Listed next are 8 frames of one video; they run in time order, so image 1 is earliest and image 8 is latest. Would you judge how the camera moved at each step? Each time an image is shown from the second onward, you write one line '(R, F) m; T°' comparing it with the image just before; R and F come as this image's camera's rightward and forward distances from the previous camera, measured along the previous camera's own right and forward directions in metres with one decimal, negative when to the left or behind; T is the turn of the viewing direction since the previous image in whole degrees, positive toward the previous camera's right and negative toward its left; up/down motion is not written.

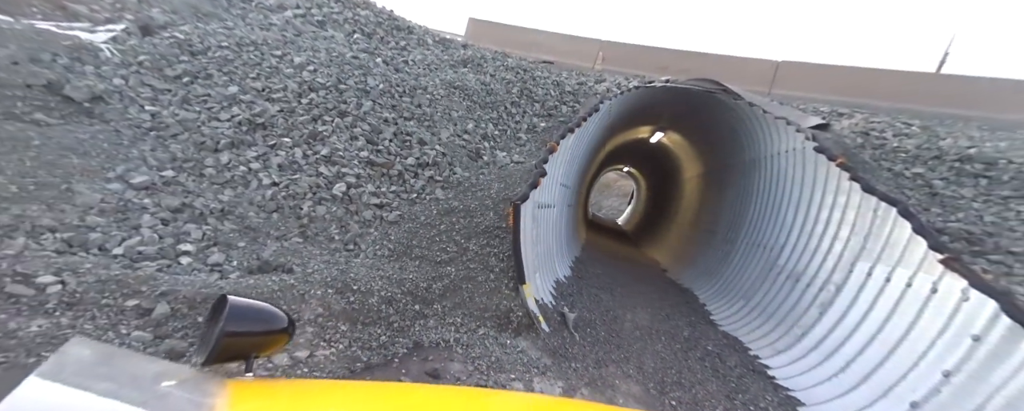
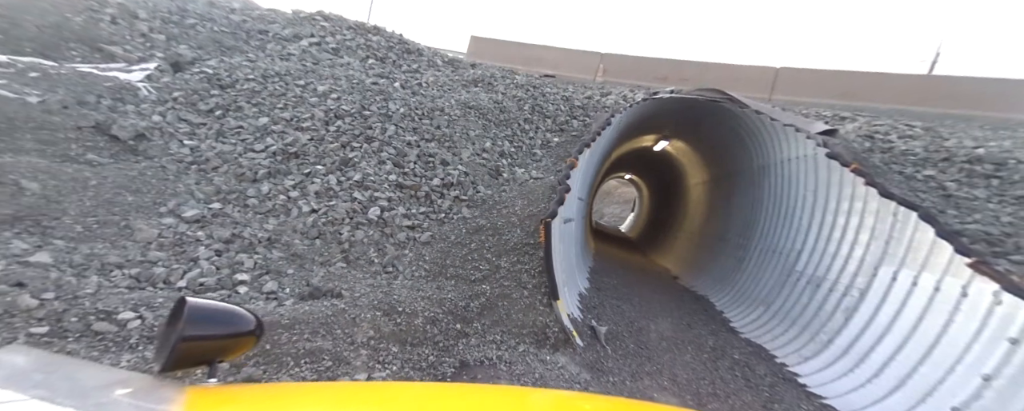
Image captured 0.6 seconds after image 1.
(-0.2, -0.1) m; 0°
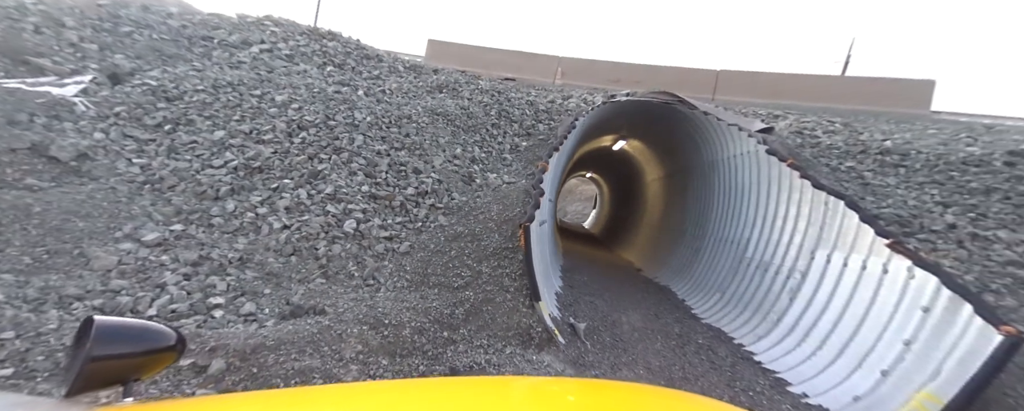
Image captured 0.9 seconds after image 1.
(-0.2, -0.1) m; +6°
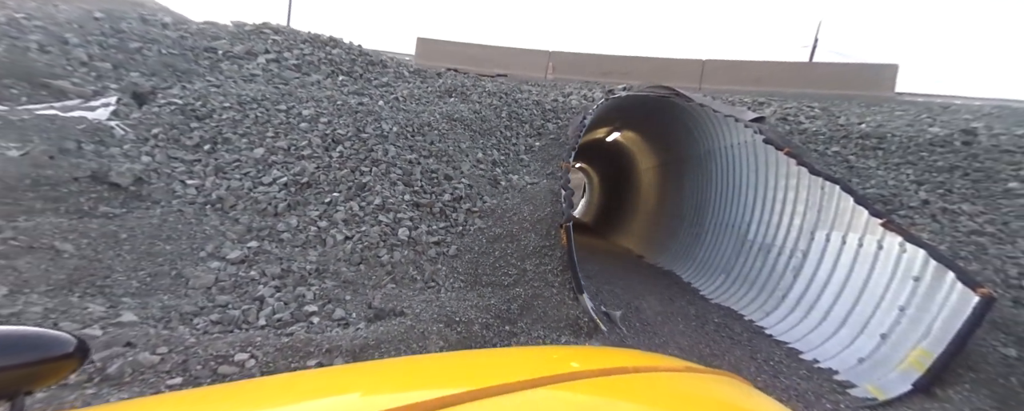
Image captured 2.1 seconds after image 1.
(-0.5, -0.3) m; +2°
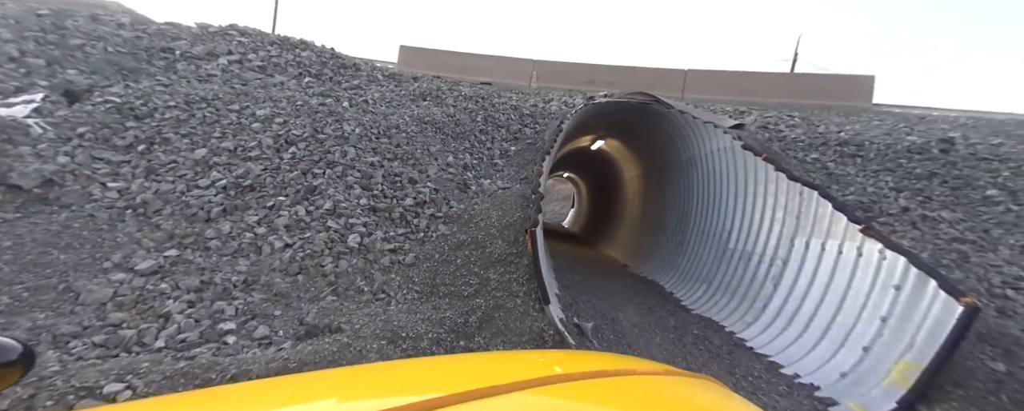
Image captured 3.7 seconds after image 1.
(+0.2, +0.3) m; +2°
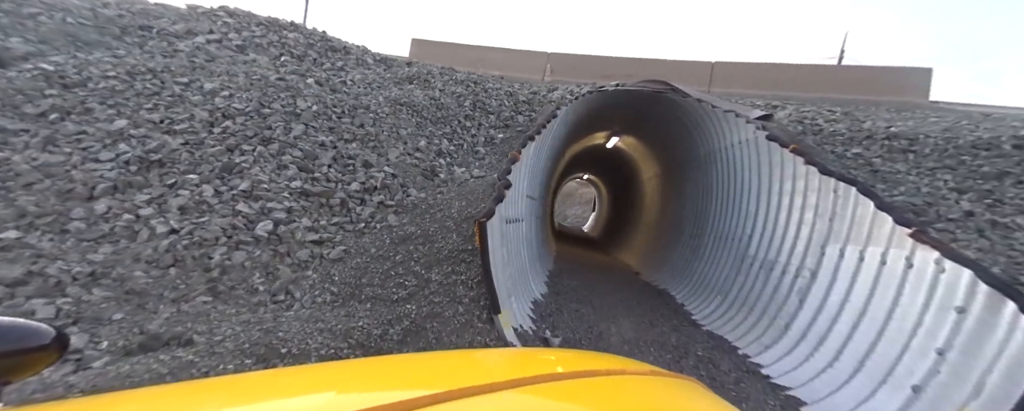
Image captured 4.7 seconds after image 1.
(+0.6, +0.7) m; -4°
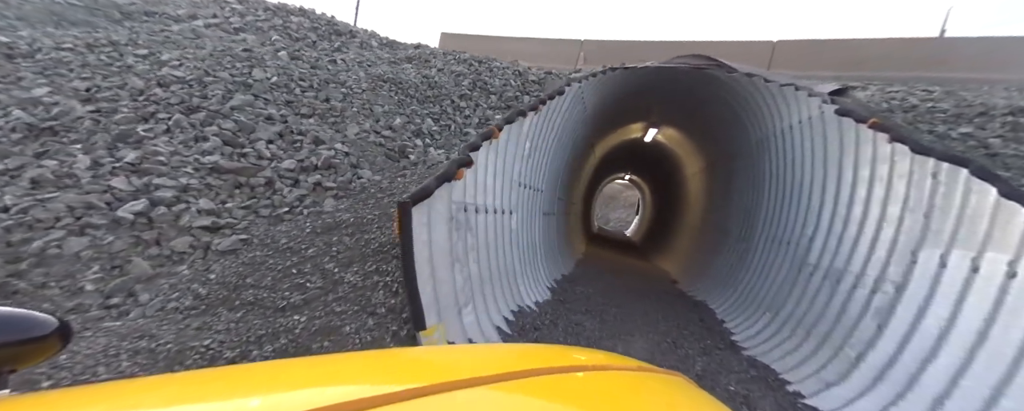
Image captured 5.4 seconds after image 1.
(+0.6, +0.9) m; -7°
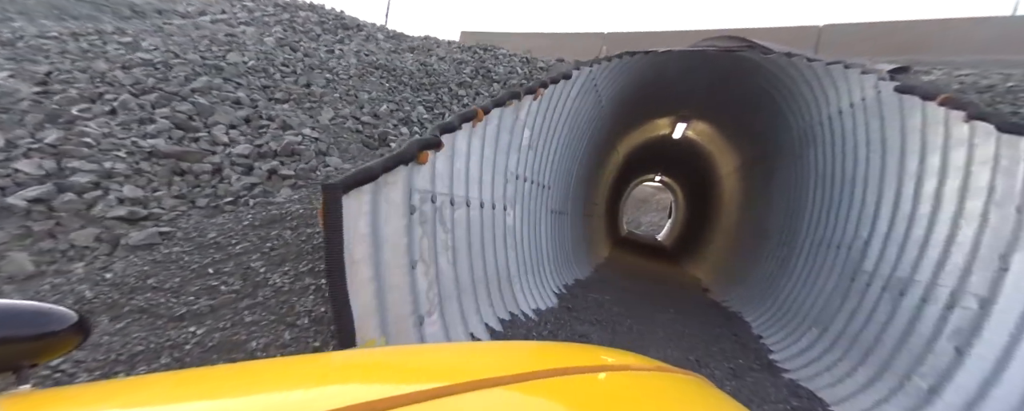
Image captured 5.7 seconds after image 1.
(+0.3, +0.5) m; -4°
